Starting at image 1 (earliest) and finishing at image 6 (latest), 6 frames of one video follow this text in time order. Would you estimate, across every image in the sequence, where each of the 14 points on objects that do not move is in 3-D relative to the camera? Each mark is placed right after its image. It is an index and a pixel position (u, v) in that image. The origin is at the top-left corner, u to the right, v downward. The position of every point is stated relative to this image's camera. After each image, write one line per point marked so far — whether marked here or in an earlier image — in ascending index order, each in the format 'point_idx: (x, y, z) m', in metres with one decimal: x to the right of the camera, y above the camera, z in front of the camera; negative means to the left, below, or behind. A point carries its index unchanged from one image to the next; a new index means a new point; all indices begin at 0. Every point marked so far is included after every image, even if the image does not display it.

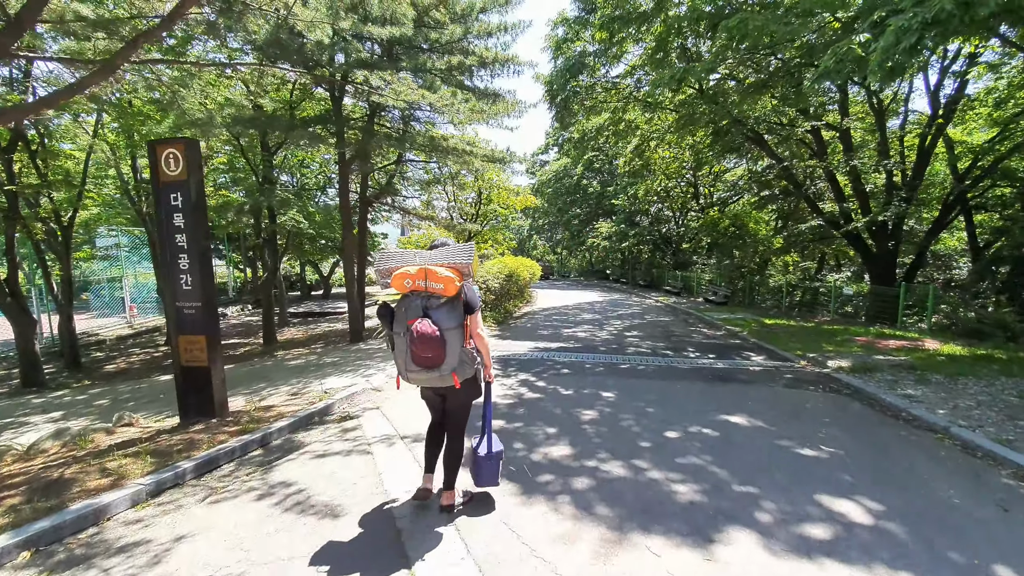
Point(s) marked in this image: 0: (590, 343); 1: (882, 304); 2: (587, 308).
0: (+1.7, -1.2, +9.1) m
1: (+12.2, -0.5, +13.7) m
2: (+3.0, -0.8, +16.8) m
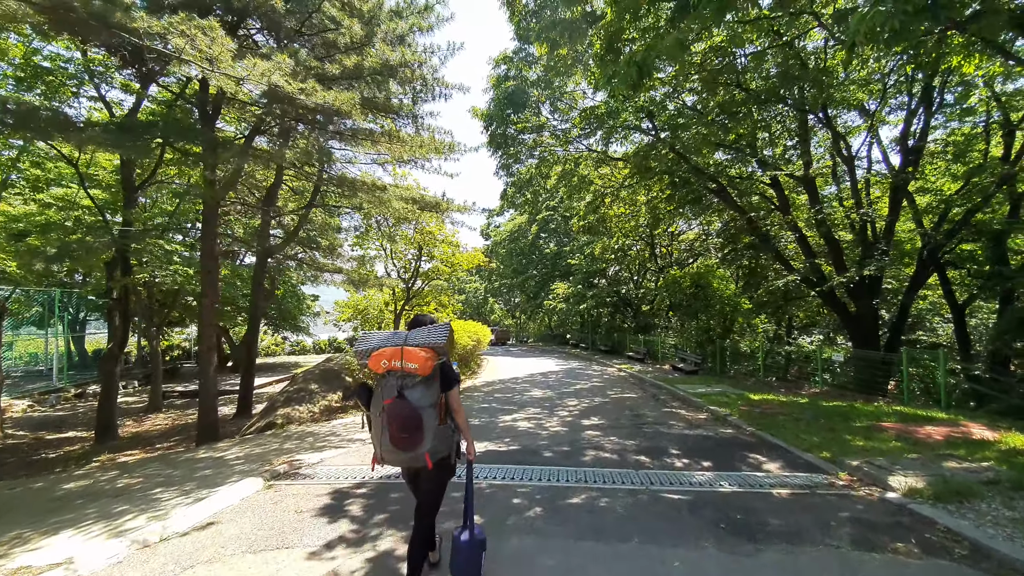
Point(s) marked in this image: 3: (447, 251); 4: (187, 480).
0: (+0.3, -2.3, +6.3) m
1: (+10.3, -2.4, +11.9) m
2: (+0.9, -3.1, +14.0) m
3: (-3.1, +1.7, +19.5) m
4: (-4.8, -2.8, +6.1) m
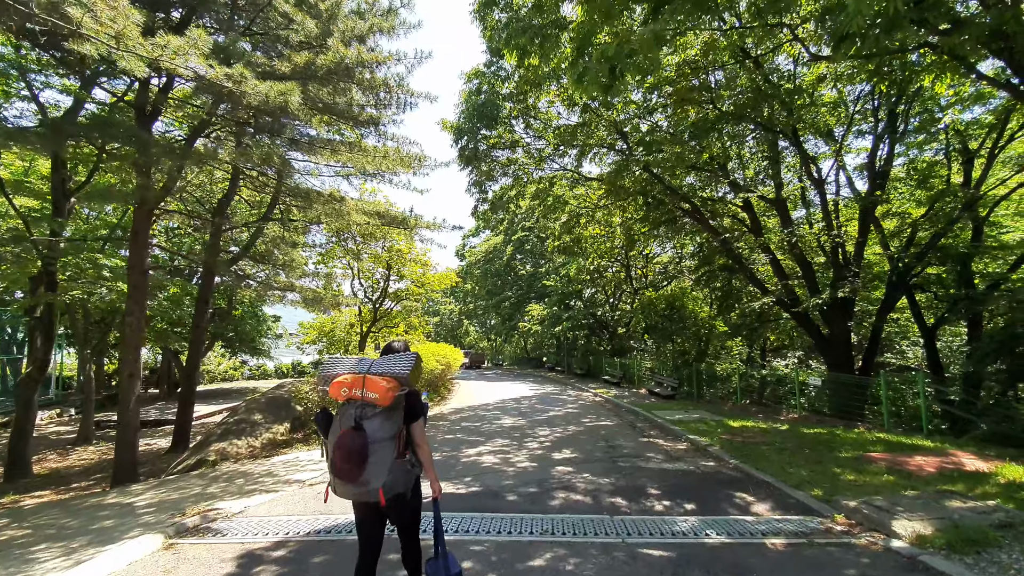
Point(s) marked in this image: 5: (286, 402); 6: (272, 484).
0: (-0.3, -2.6, +5.6) m
1: (+9.5, -3.0, +11.7) m
2: (0.0, -3.8, +13.3) m
3: (-4.3, +0.8, +18.8) m
4: (-5.3, -3.0, +5.1) m
5: (-5.4, -2.7, +9.8) m
6: (-3.4, -2.8, +5.9) m
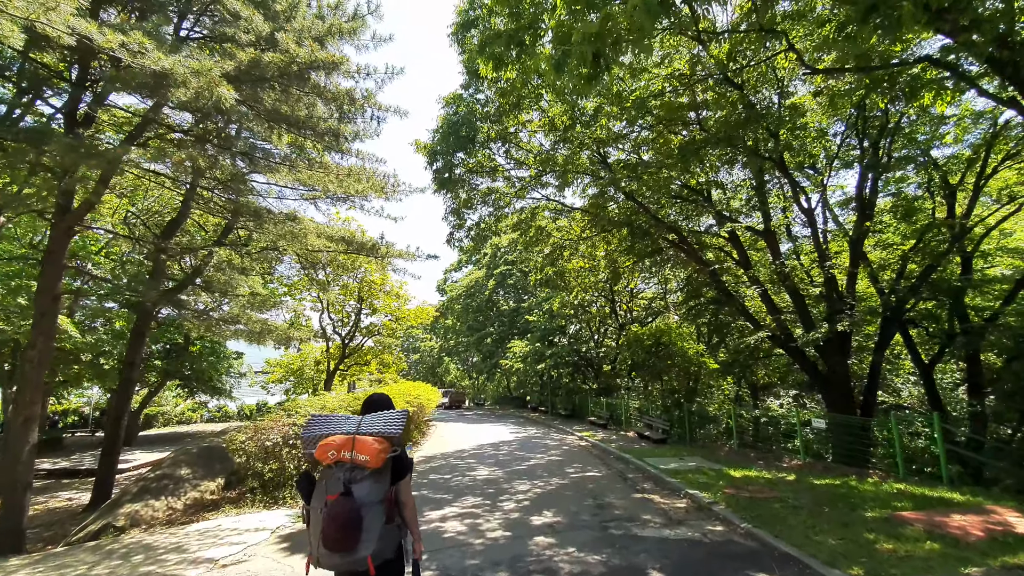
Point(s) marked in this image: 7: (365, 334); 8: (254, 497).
0: (-0.6, -2.9, +4.4) m
1: (+8.9, -3.9, +10.8) m
2: (-0.6, -4.8, +12.0) m
3: (-5.1, -0.7, +17.8) m
4: (-5.6, -3.3, +3.7) m
5: (-5.9, -3.4, +8.4) m
6: (-3.8, -3.1, +4.6) m
7: (-6.2, -1.9, +17.8) m
8: (-4.6, -3.7, +7.4) m
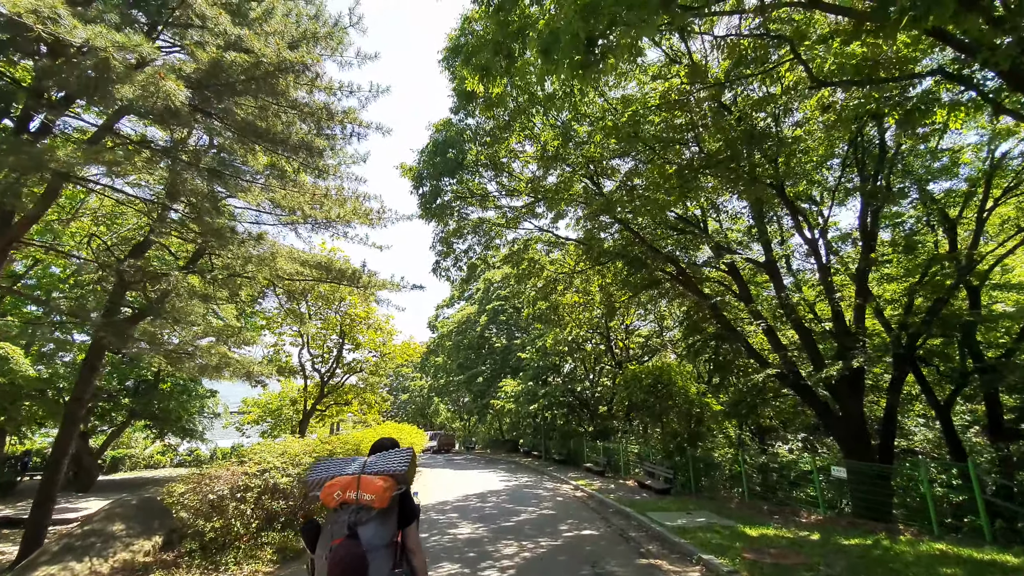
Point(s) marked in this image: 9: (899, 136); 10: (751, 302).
0: (-0.8, -3.1, +3.5) m
1: (+8.6, -4.8, +9.9) m
2: (-0.9, -5.6, +10.8) m
3: (-5.5, -2.1, +16.9) m
4: (-5.8, -3.3, +2.7) m
5: (-6.2, -3.9, +7.3) m
6: (-3.9, -3.2, +3.6) m
7: (-6.6, -3.3, +16.8) m
8: (-4.8, -4.1, +6.3) m
9: (+9.1, +3.7, +9.8) m
10: (+6.8, -0.4, +11.9) m
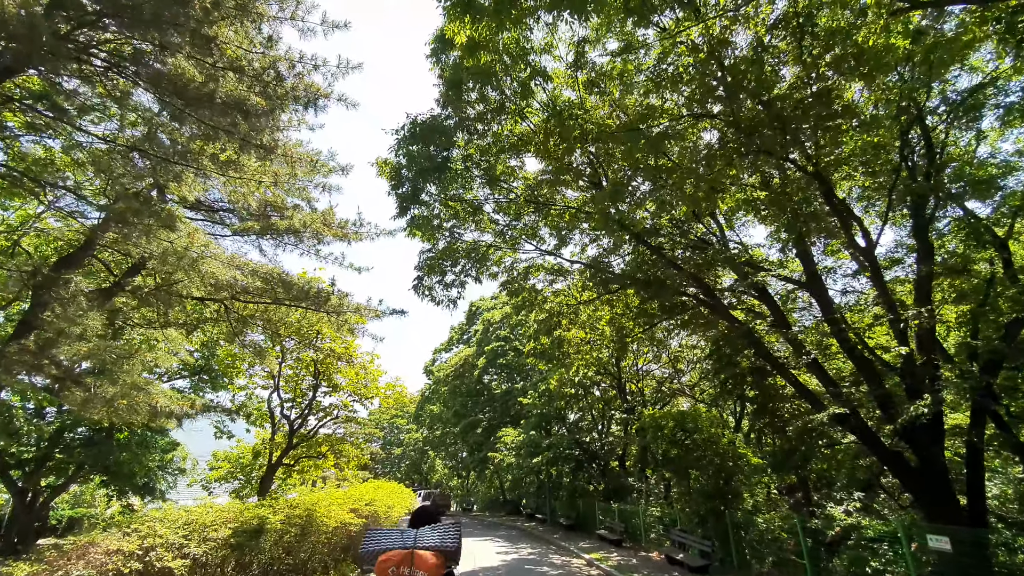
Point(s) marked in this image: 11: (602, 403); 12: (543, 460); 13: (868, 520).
0: (-0.9, -2.7, +1.5) m
1: (+8.5, -5.1, +7.6) m
2: (-1.0, -6.1, +8.5) m
3: (-5.5, -3.3, +15.0) m
4: (-5.9, -2.9, +0.7) m
5: (-6.2, -4.0, +5.3) m
6: (-4.0, -2.9, +1.6) m
7: (-6.6, -4.6, +14.7) m
8: (-4.9, -4.1, +4.2) m
9: (+9.0, +3.3, +8.6) m
10: (+6.7, -1.0, +10.2) m
11: (+4.2, -5.3, +19.2) m
12: (+1.4, -7.7, +18.7) m
13: (+8.8, -5.8, +10.4) m
